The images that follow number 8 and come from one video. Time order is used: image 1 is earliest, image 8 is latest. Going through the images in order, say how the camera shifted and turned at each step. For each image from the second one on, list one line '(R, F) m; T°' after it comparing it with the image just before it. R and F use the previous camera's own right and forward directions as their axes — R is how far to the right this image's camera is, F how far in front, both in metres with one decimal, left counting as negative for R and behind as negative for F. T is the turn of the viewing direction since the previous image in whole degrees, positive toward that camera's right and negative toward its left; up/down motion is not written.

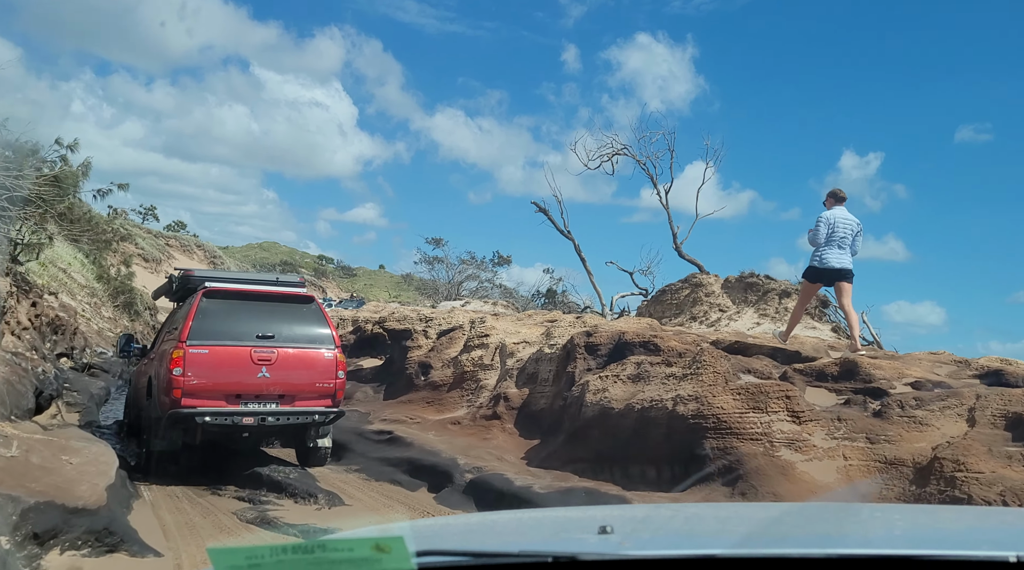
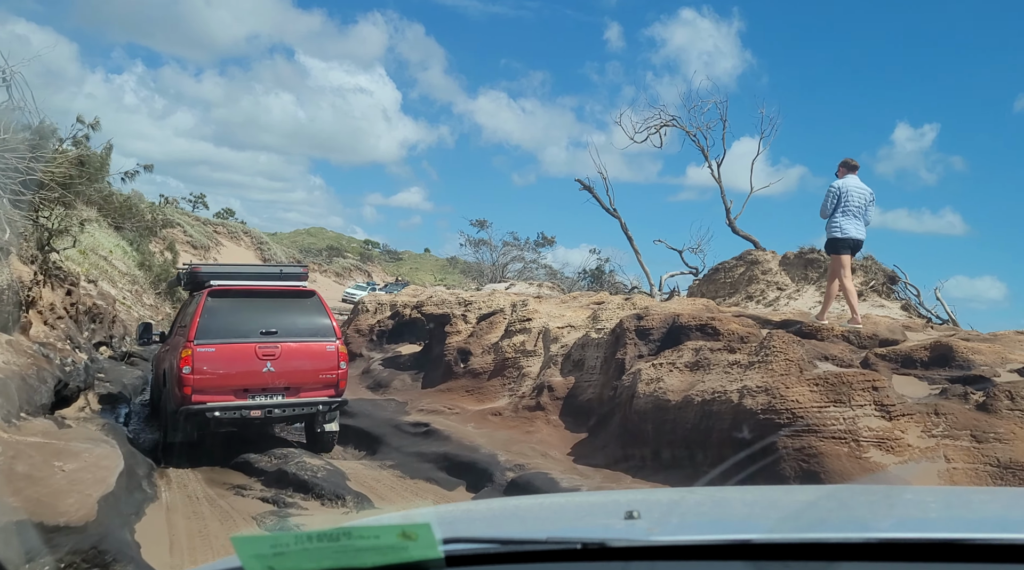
(0.0, +0.8) m; -3°
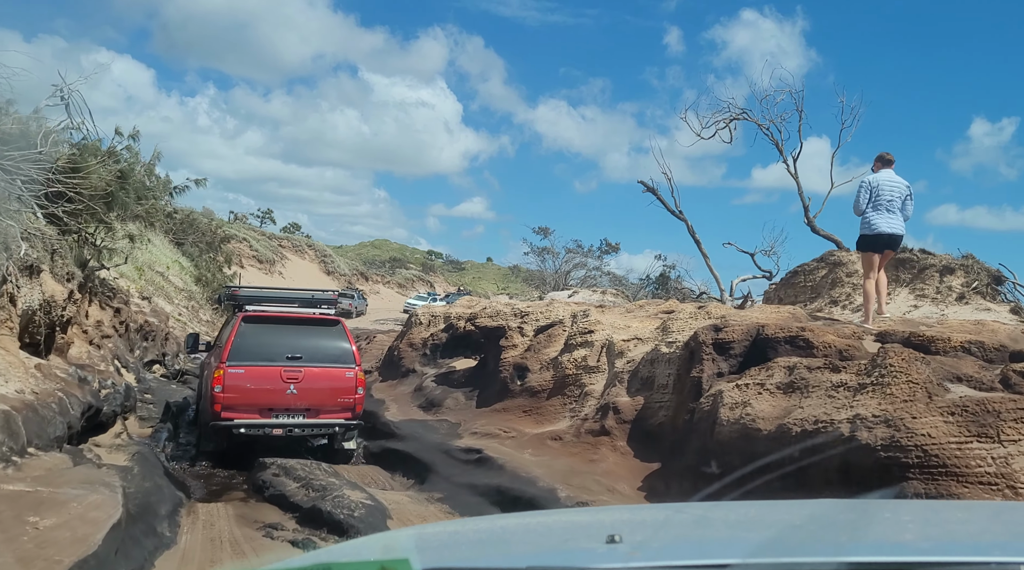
(+0.1, +1.0) m; -4°
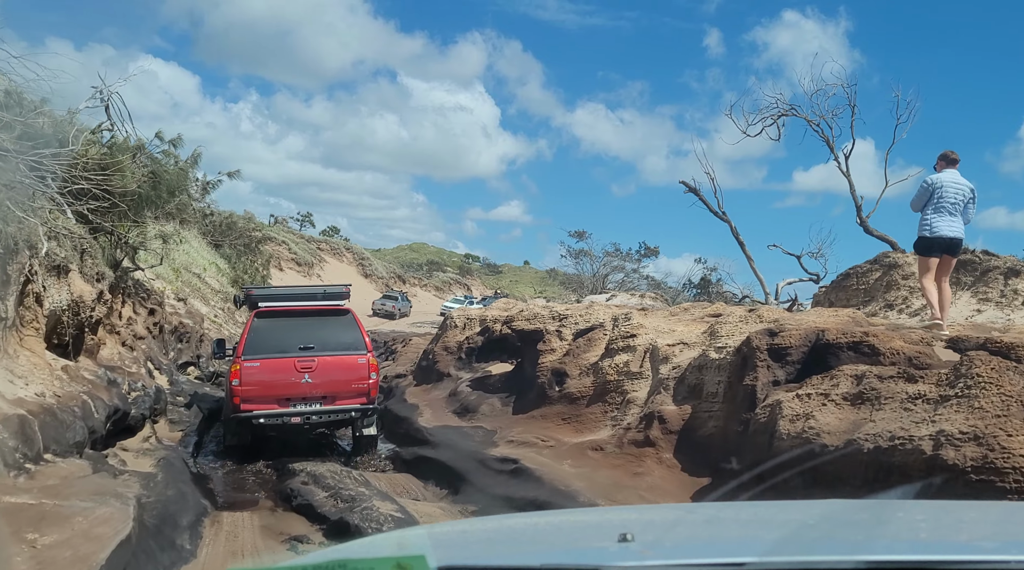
(0.0, +0.5) m; -2°
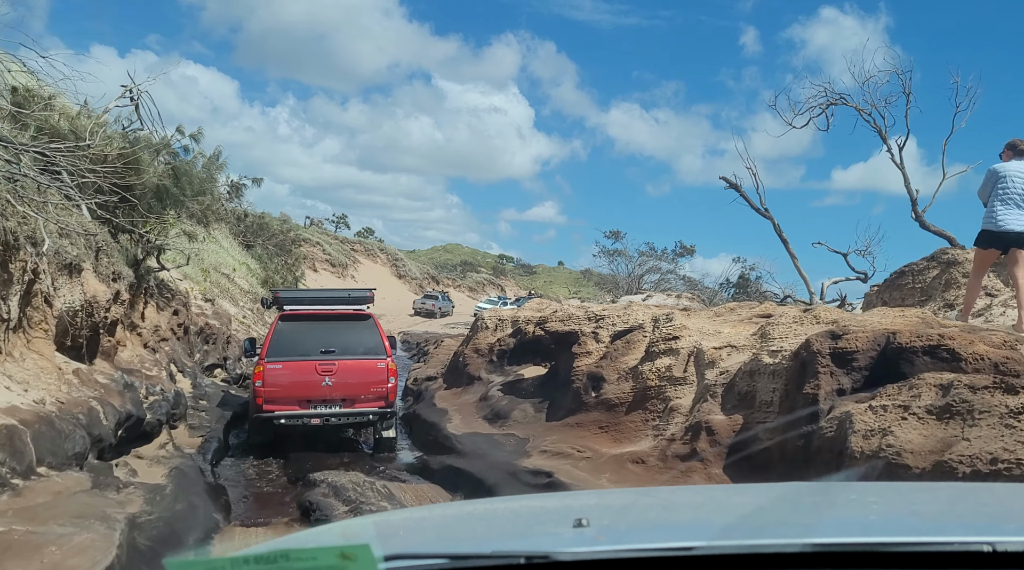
(0.0, +0.6) m; -2°
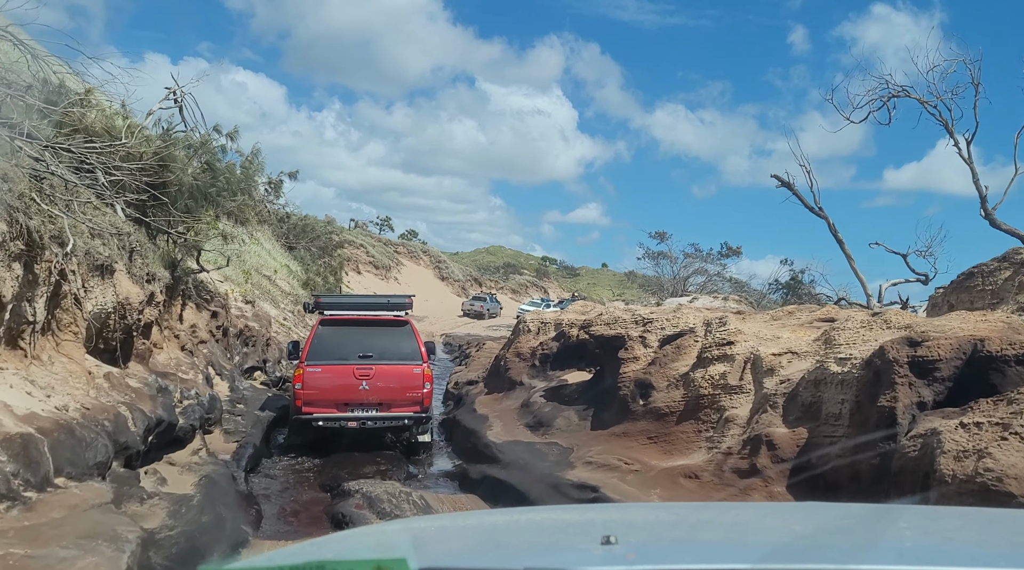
(0.0, +0.5) m; -3°
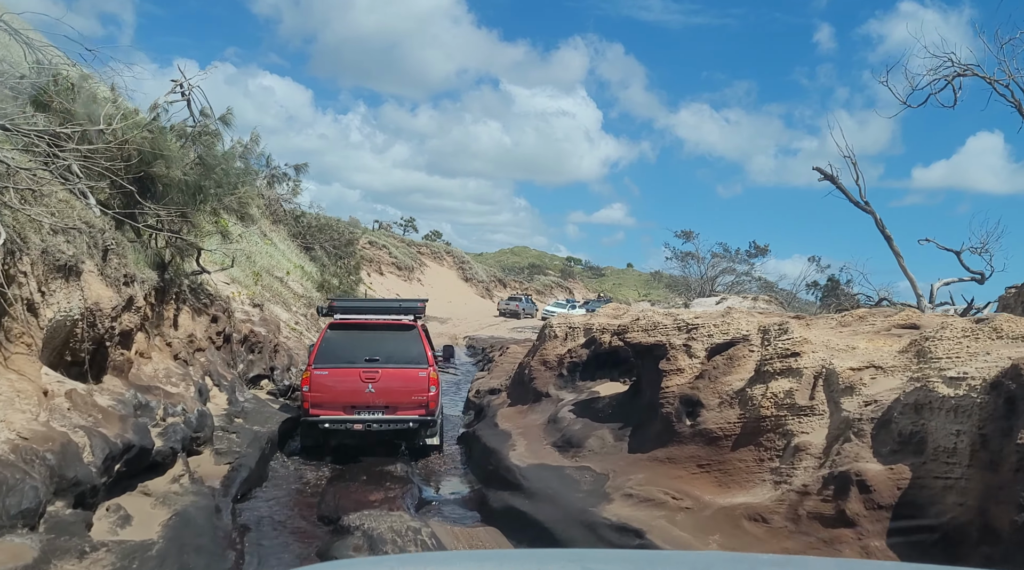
(0.0, +1.3) m; -2°
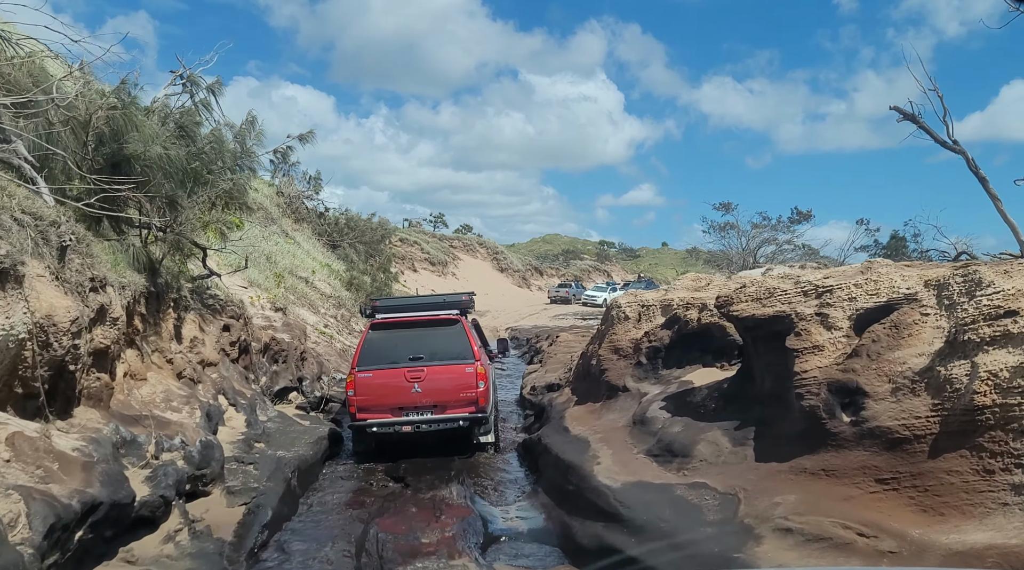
(-0.3, +2.1) m; -2°
